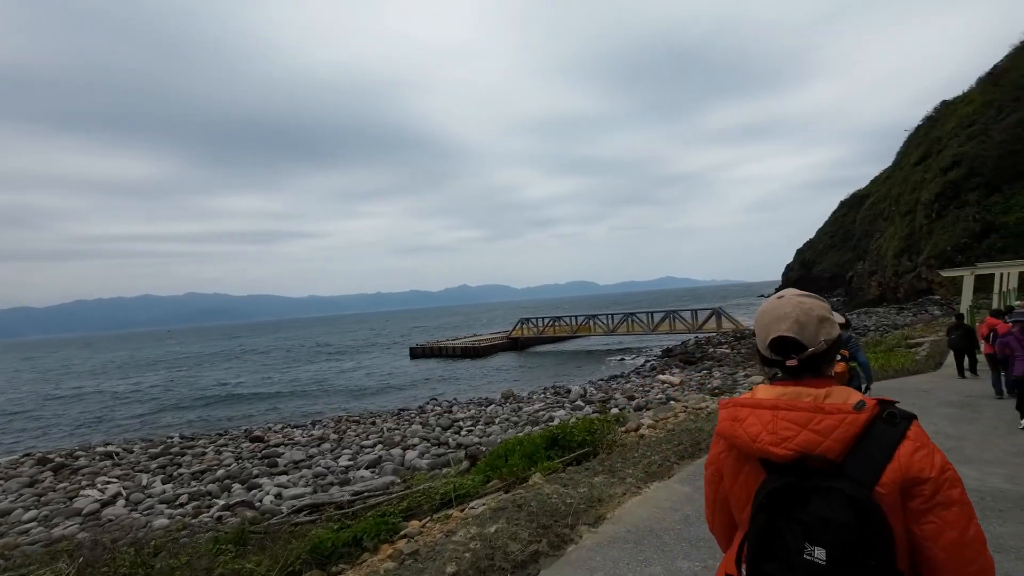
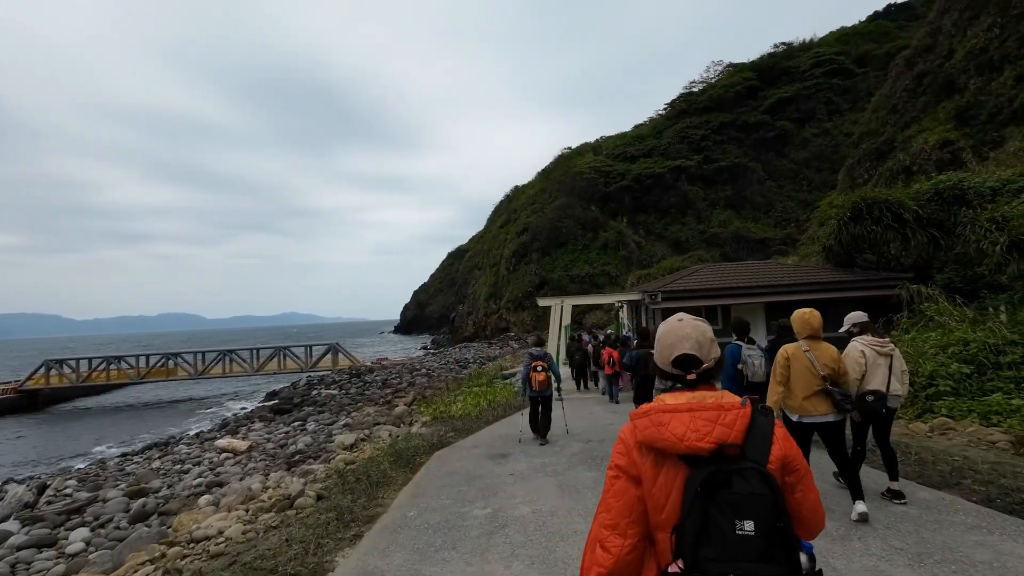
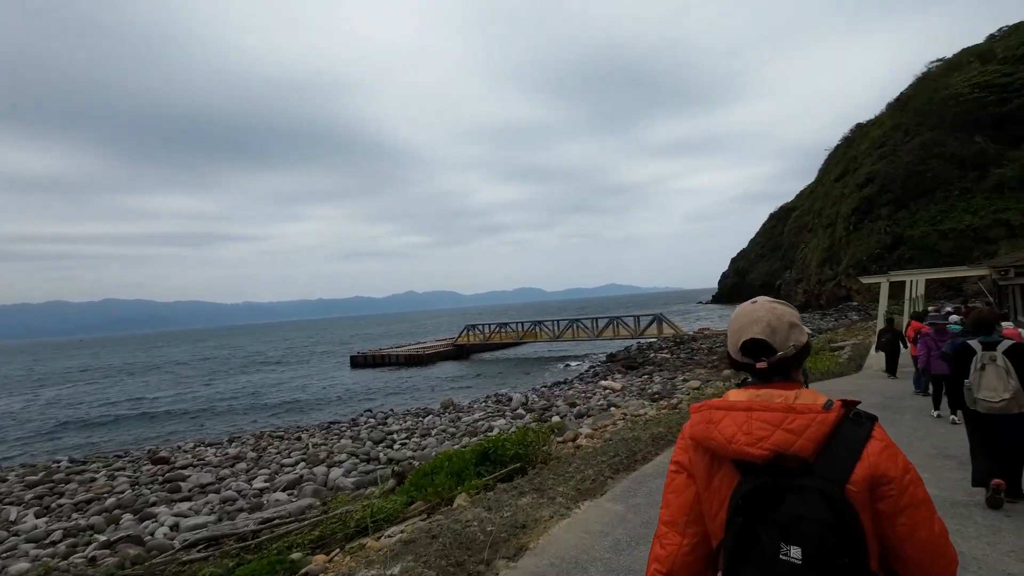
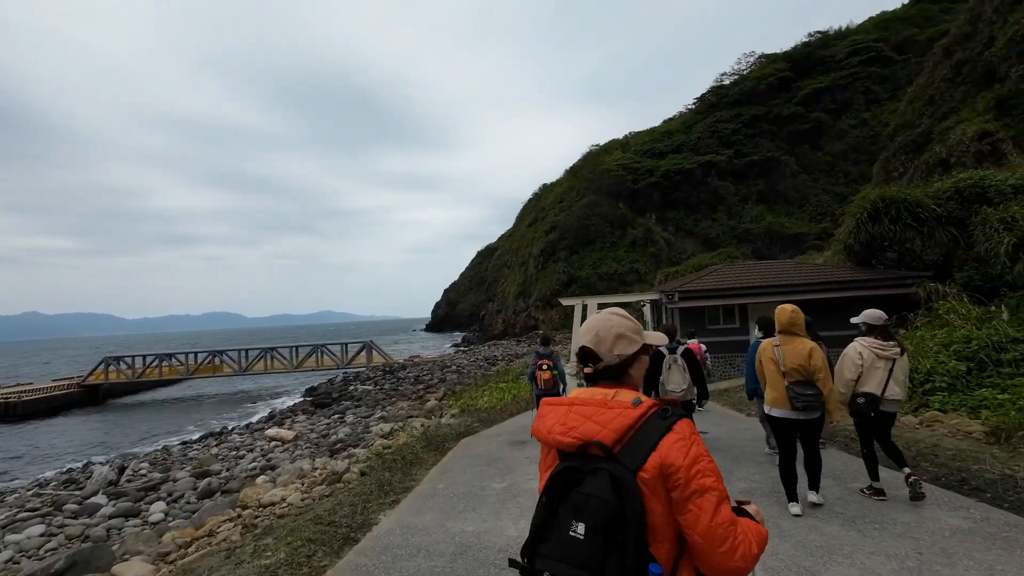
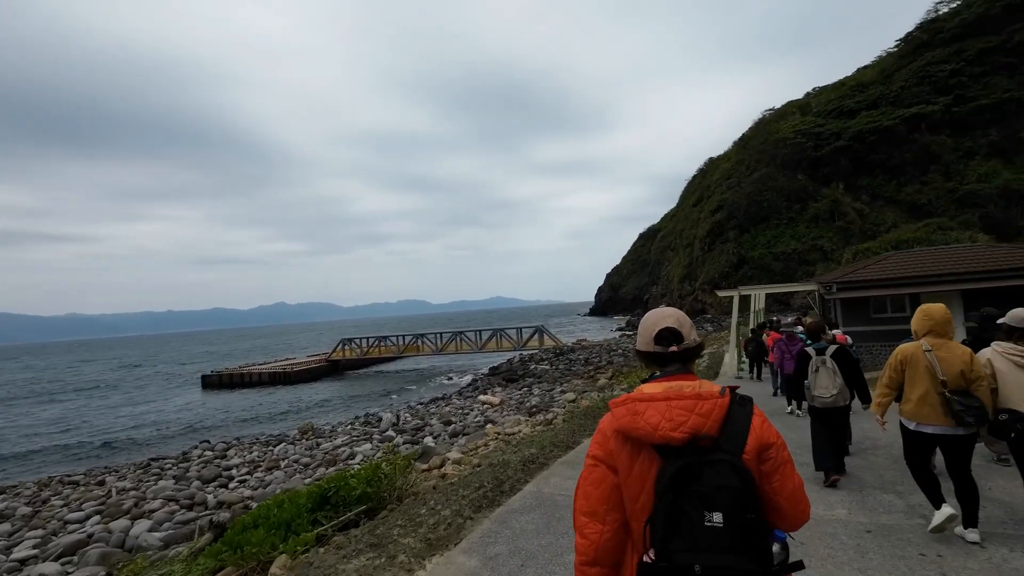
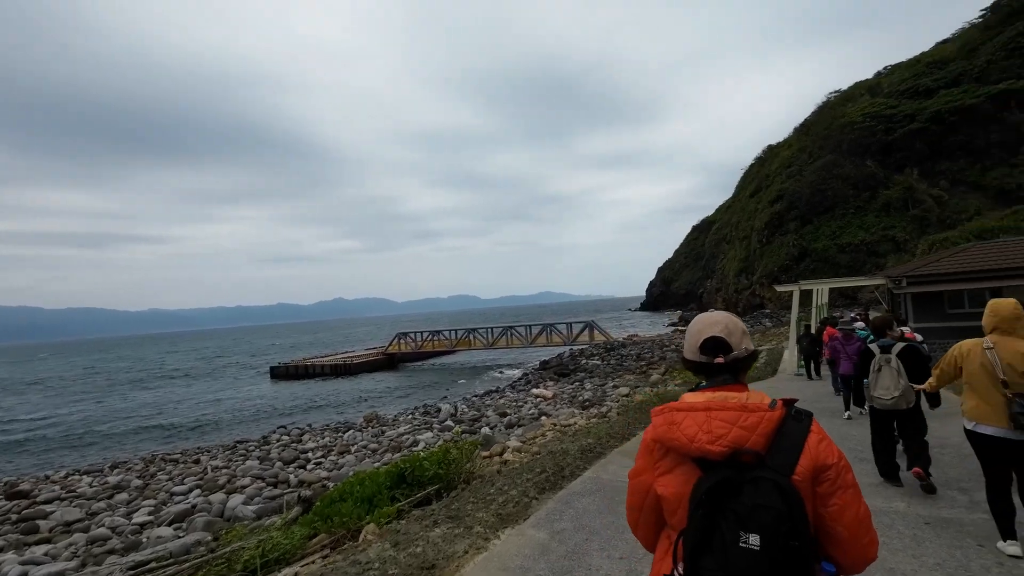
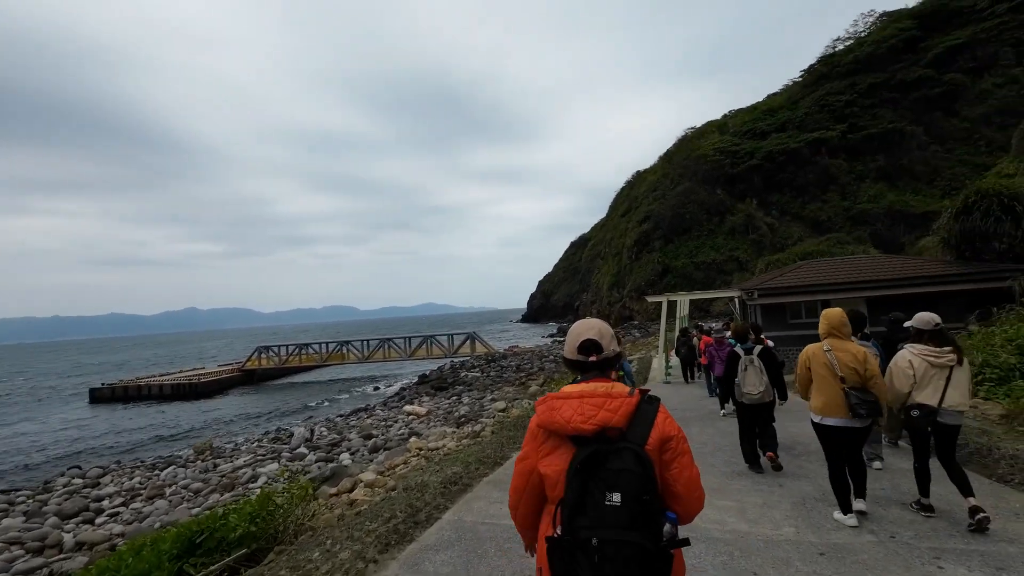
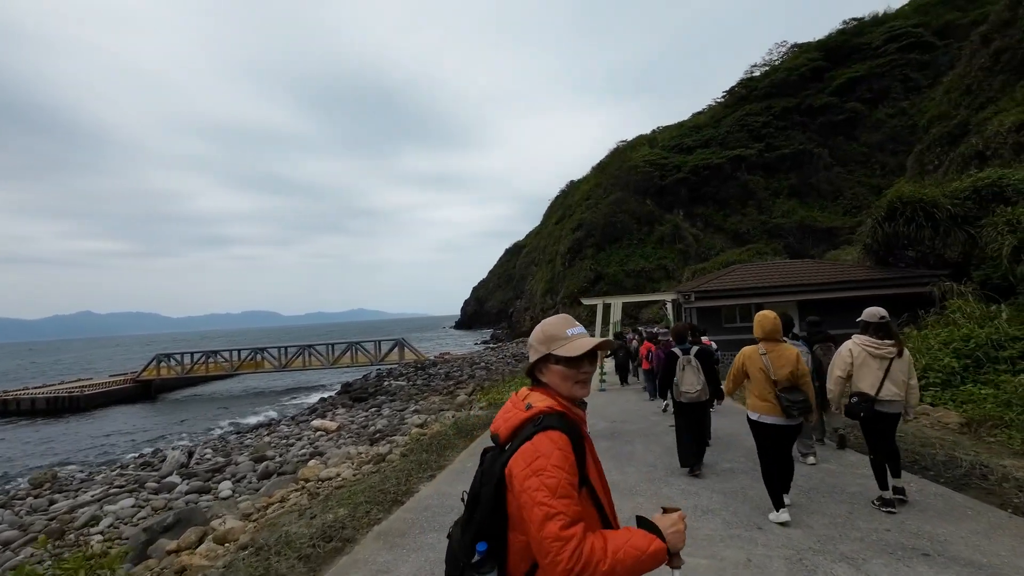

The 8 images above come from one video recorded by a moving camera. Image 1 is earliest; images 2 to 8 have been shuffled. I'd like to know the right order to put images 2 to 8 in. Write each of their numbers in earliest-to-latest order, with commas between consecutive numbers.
3, 6, 5, 7, 8, 4, 2
